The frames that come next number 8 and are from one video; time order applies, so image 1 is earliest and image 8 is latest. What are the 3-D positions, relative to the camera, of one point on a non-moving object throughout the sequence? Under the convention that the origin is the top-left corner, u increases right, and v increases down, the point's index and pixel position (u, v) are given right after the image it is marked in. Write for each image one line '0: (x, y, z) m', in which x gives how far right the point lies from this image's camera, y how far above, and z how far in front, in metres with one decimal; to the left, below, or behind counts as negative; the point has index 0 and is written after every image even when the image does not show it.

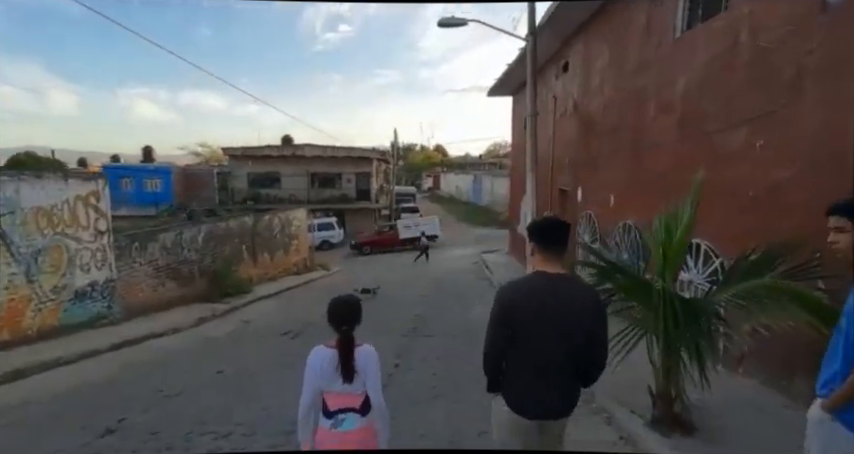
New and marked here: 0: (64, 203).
0: (-5.7, +0.4, +7.1) m
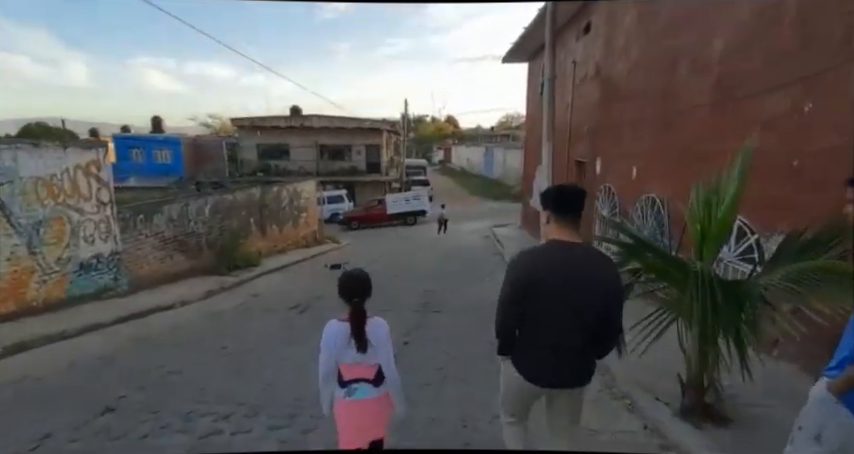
0: (-5.5, +0.8, +6.9) m
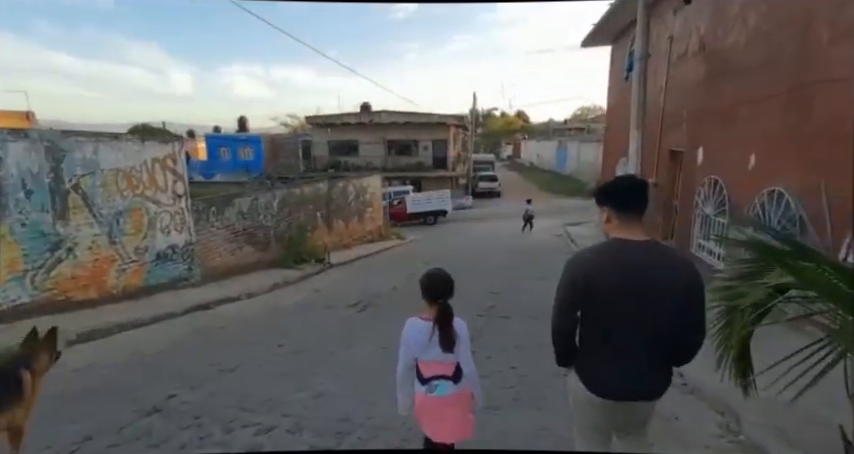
0: (-4.5, +1.0, +7.0) m
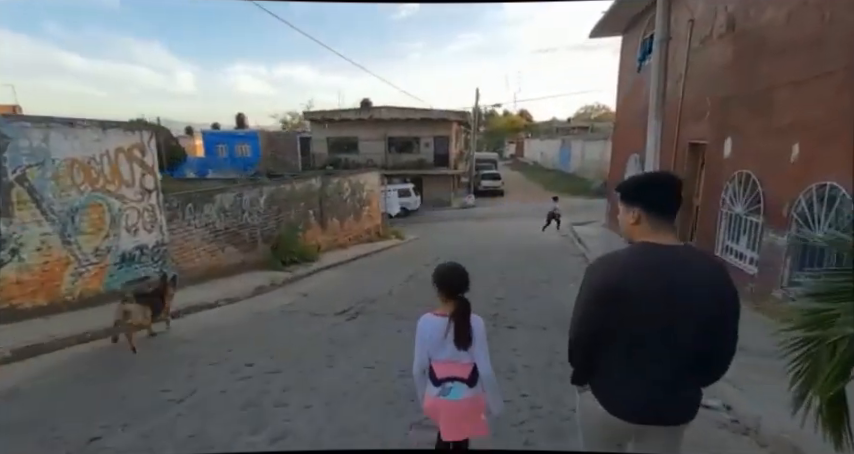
0: (-4.5, +1.0, +6.3) m
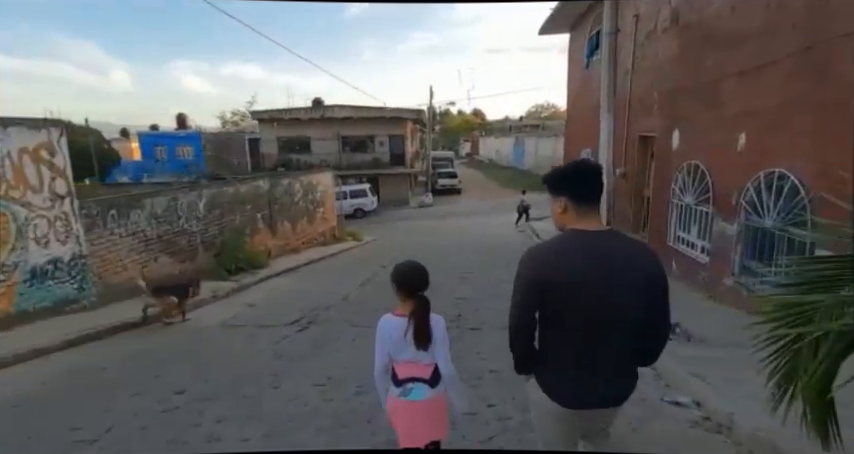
0: (-5.1, +0.8, +5.5) m
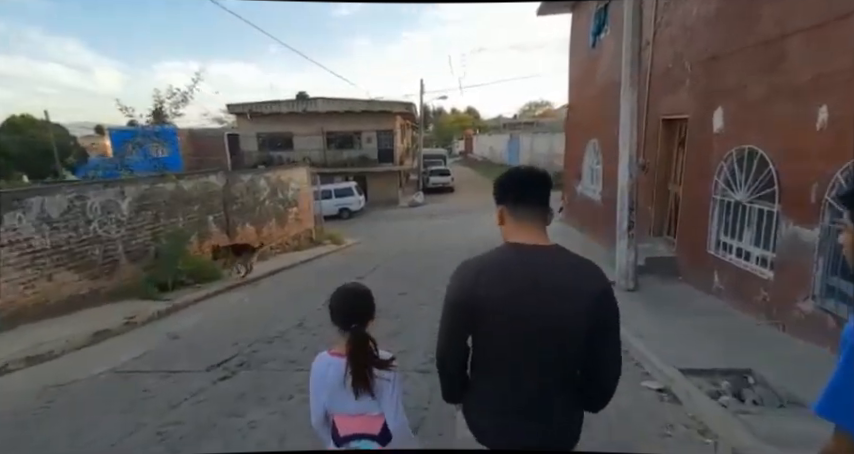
0: (-5.4, +0.7, +3.8) m
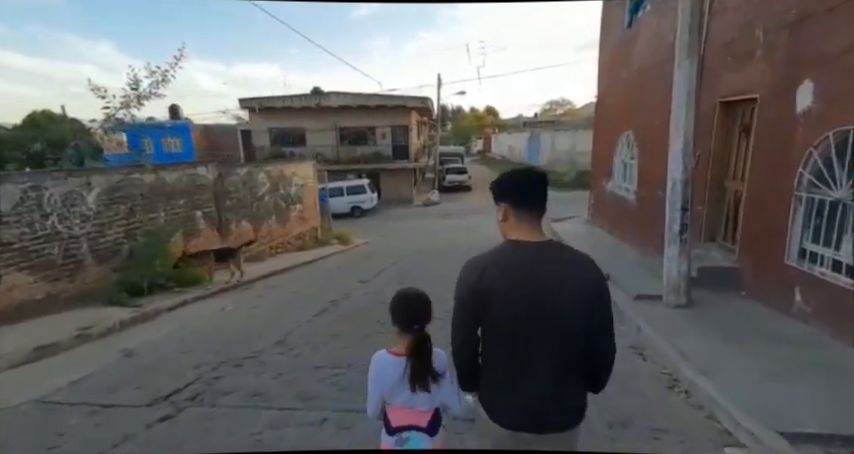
0: (-5.4, +0.8, +2.9) m
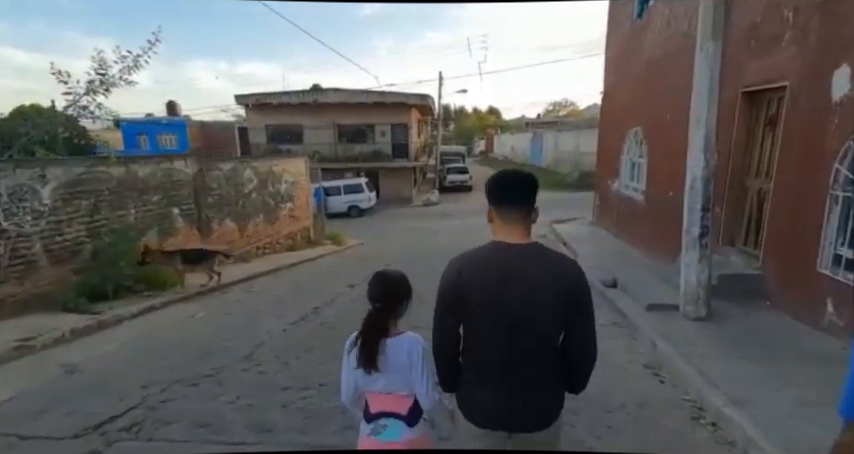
0: (-5.5, +0.8, +2.3) m
